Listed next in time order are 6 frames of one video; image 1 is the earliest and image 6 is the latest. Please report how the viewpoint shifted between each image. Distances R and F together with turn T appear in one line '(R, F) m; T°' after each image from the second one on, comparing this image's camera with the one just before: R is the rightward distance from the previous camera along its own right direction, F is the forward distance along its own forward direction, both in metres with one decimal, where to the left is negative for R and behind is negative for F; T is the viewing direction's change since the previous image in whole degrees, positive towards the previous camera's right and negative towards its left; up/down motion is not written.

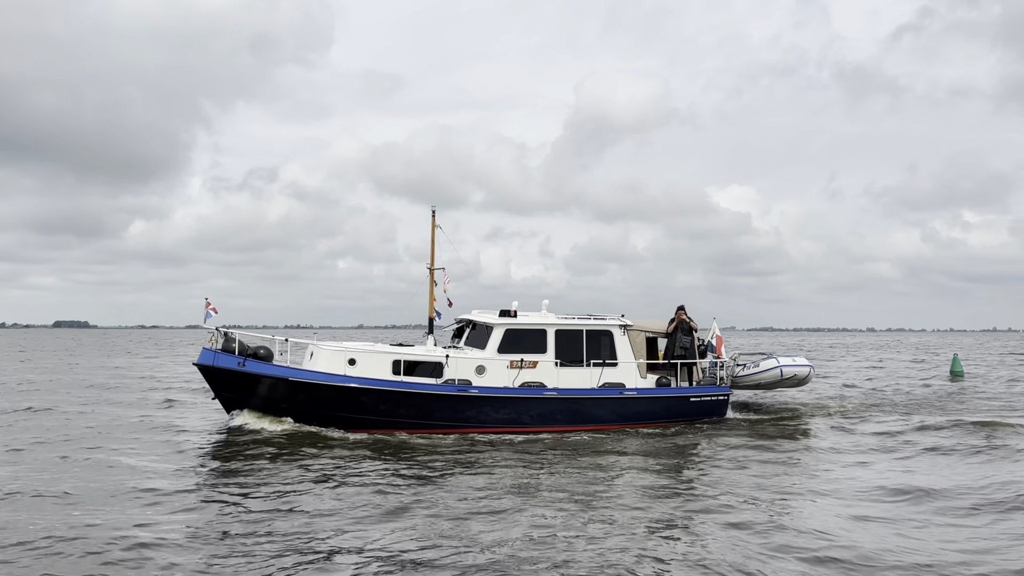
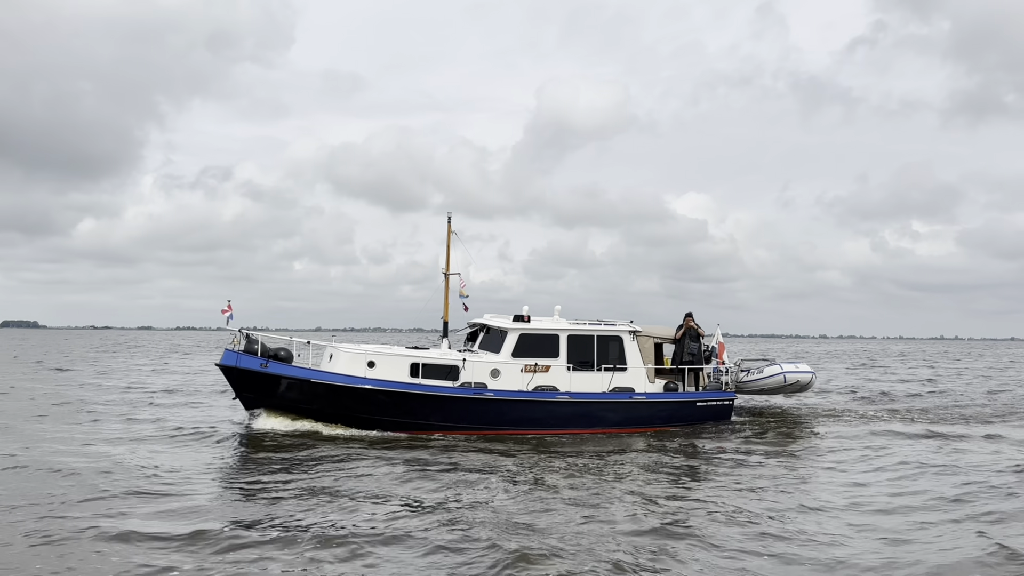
(-1.0, -0.4) m; +2°
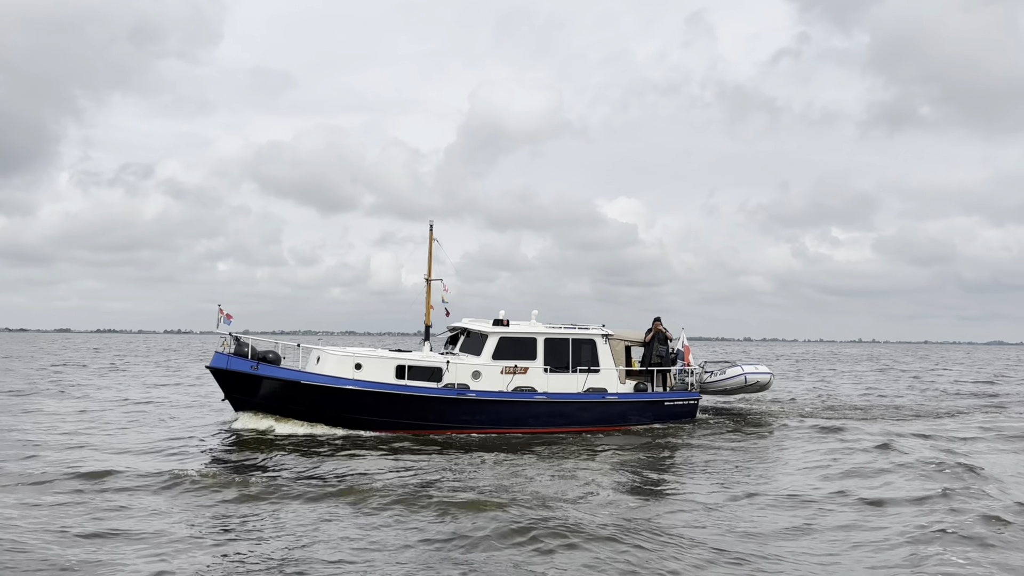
(-0.9, -0.7) m; +5°
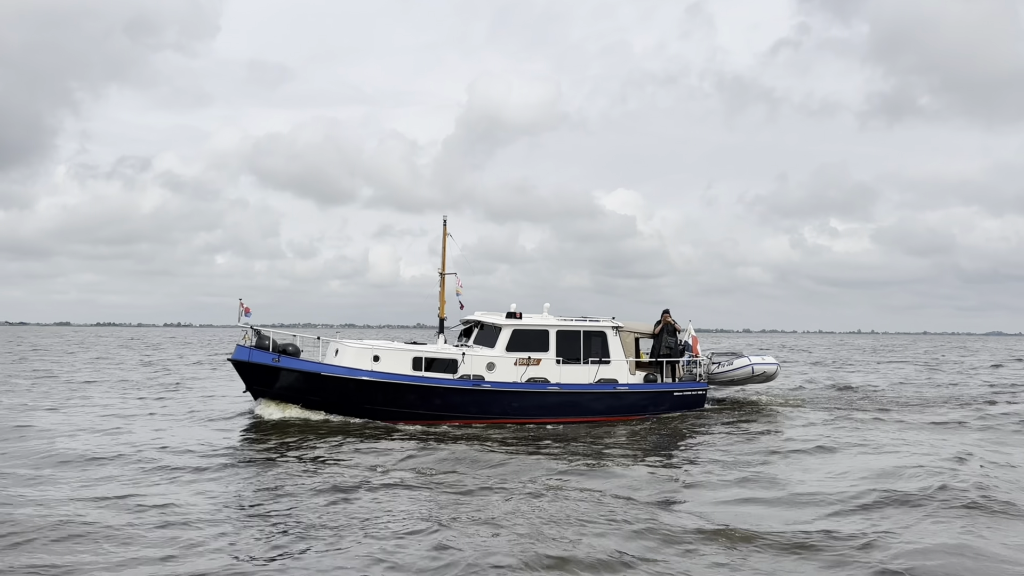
(-0.3, -0.4) m; 0°
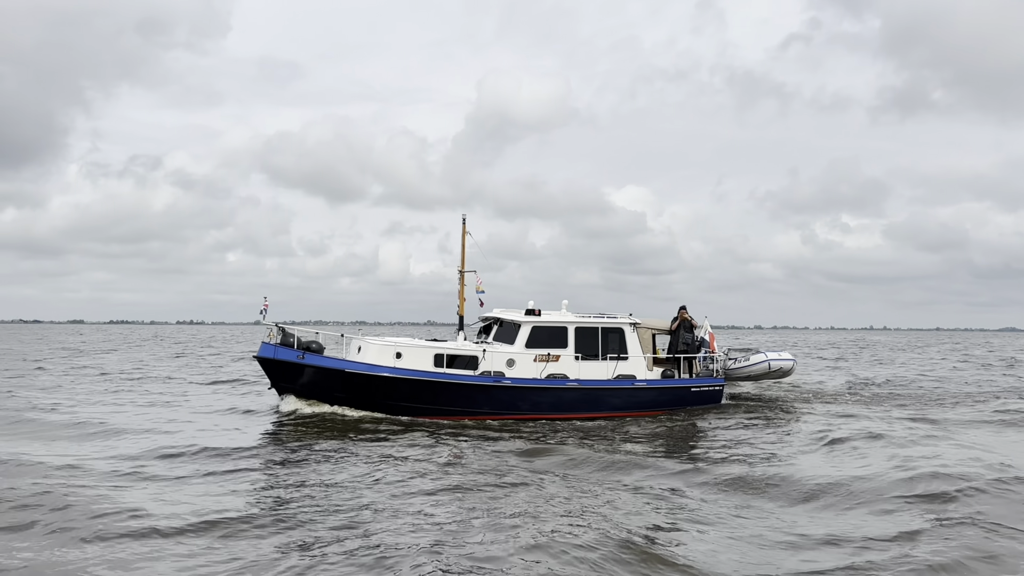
(-0.2, -0.2) m; -1°
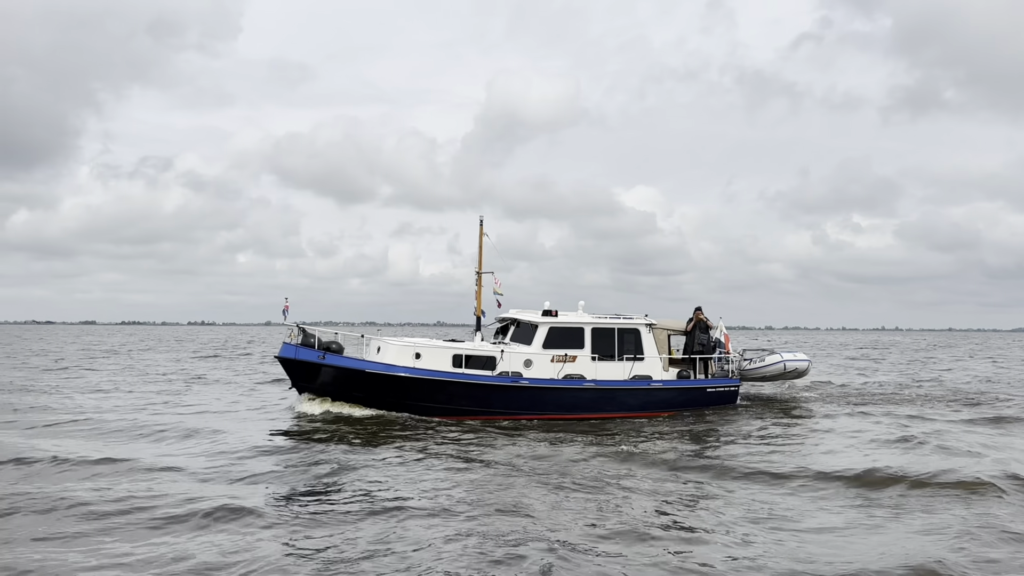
(-0.2, -0.2) m; -1°
